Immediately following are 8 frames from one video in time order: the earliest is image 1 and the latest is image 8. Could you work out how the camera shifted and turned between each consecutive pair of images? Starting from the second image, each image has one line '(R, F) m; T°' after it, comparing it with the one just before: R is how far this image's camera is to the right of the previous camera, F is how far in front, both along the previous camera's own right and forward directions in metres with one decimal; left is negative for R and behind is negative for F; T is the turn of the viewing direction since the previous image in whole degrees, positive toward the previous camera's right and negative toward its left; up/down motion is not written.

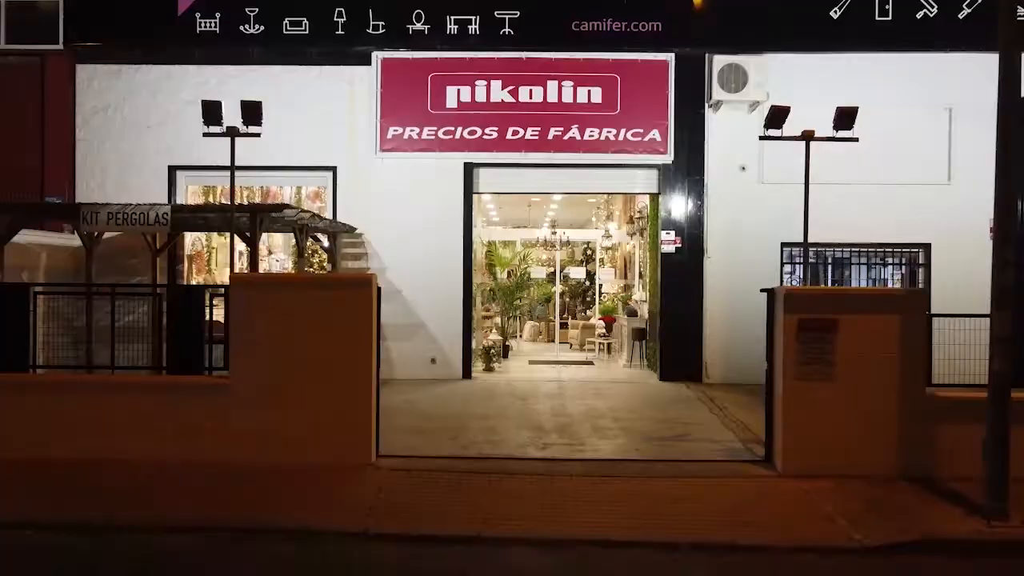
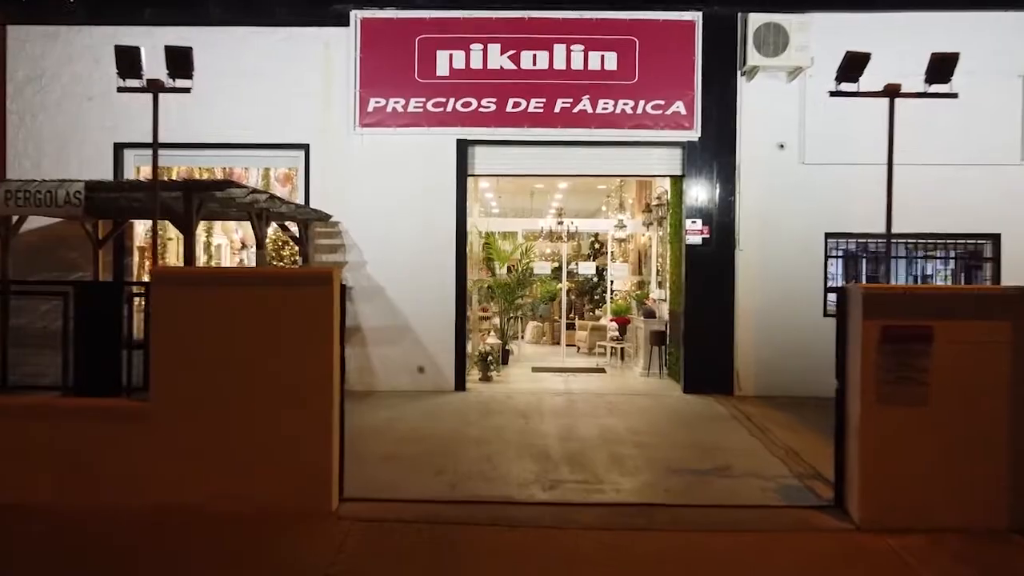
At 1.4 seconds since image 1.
(0.0, +1.4) m; 0°
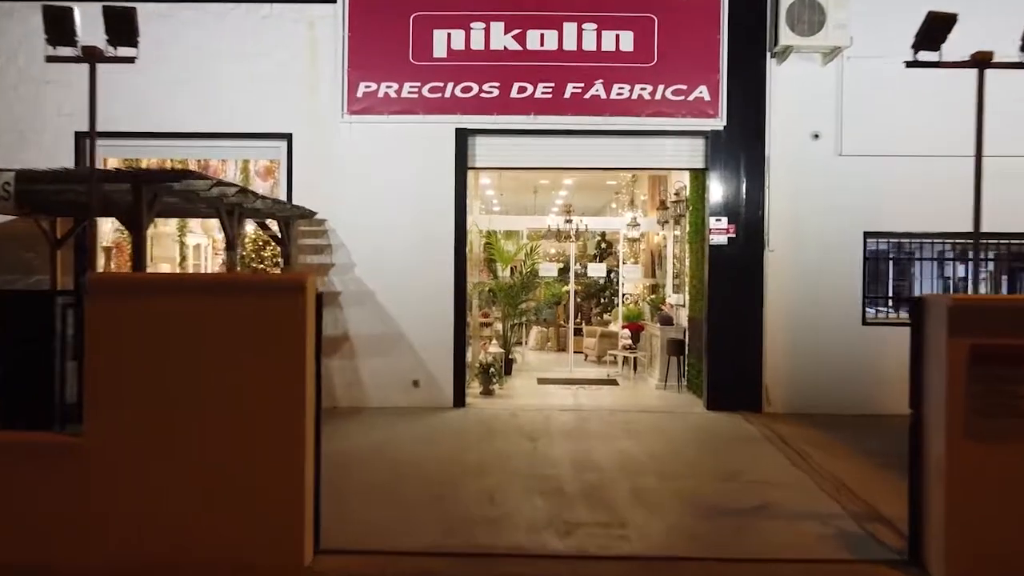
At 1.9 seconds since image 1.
(-0.1, +0.8) m; 0°
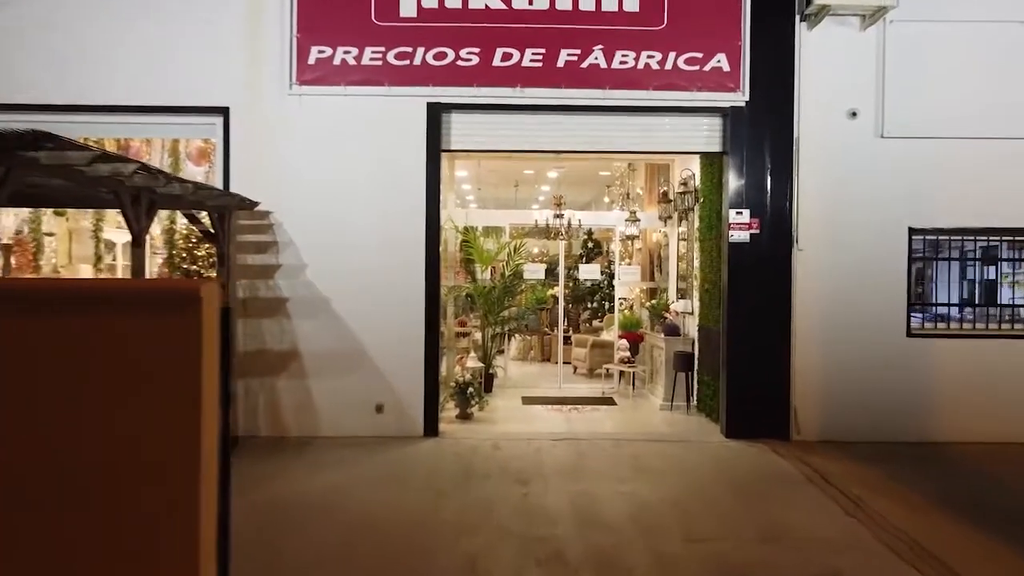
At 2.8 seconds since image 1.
(-0.1, +1.3) m; +2°
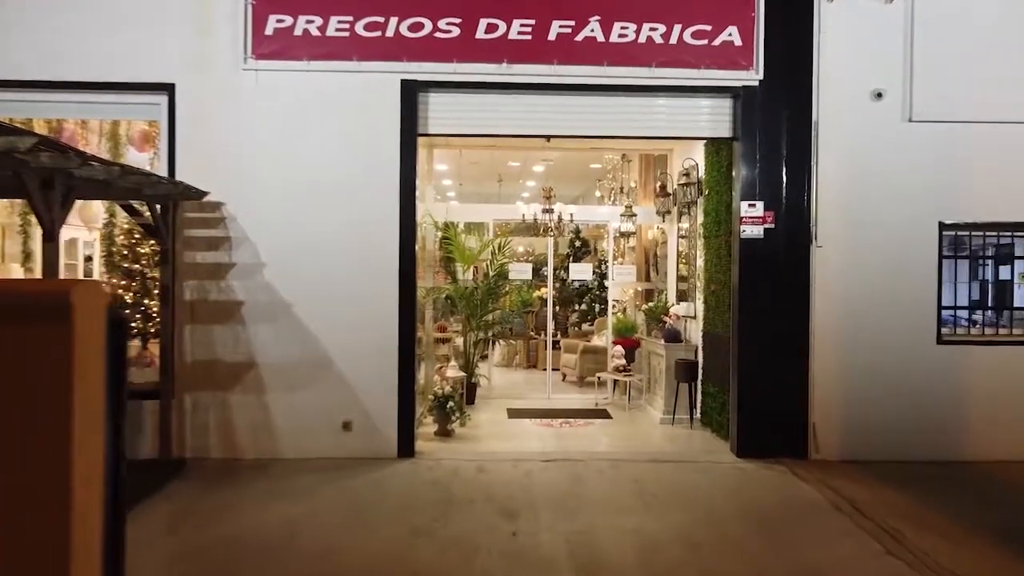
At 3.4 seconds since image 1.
(0.0, +0.7) m; +1°
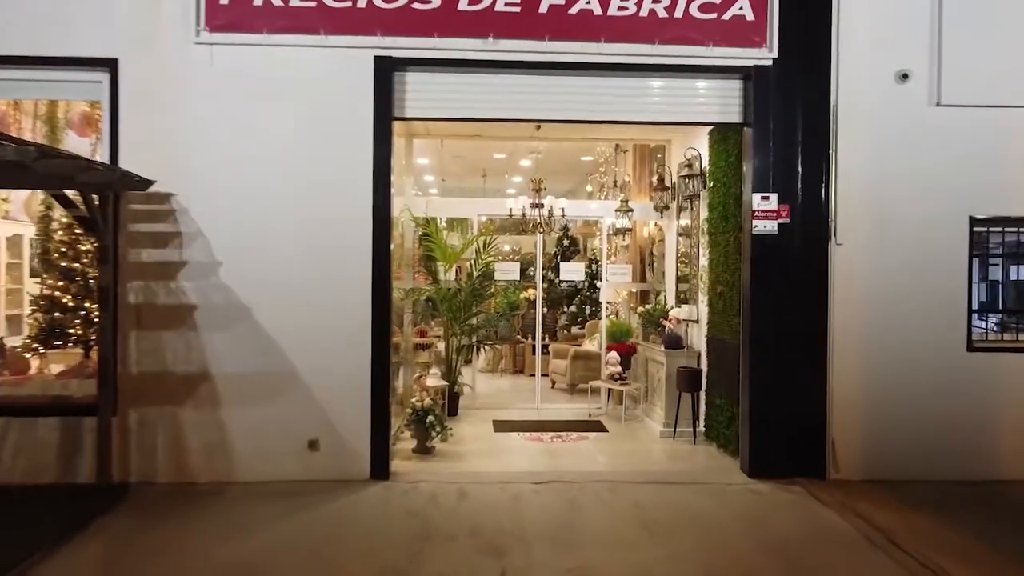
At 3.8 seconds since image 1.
(0.0, +0.6) m; +1°
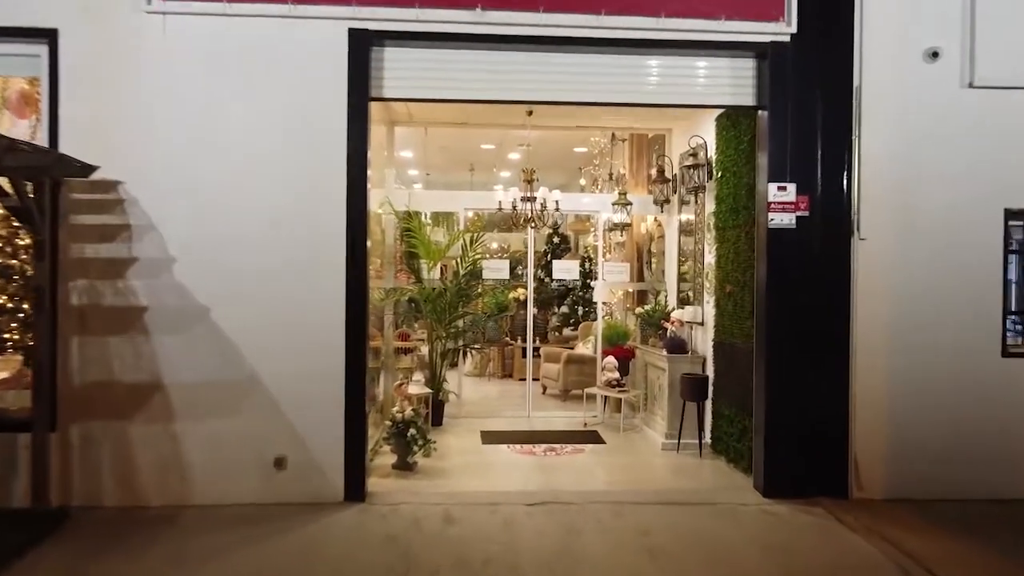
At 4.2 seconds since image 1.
(0.0, +0.5) m; +1°
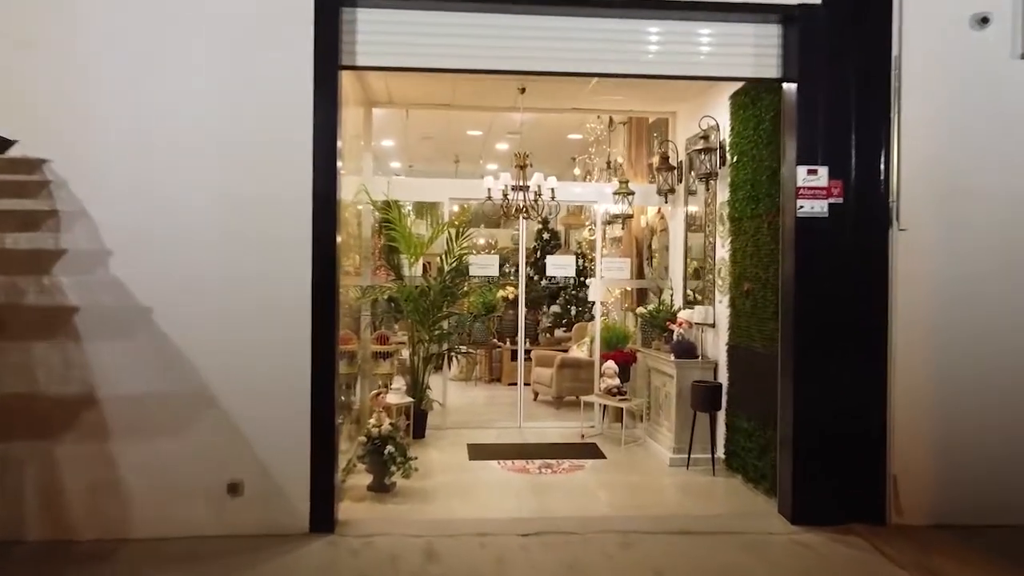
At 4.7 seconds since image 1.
(0.0, +0.6) m; +1°
